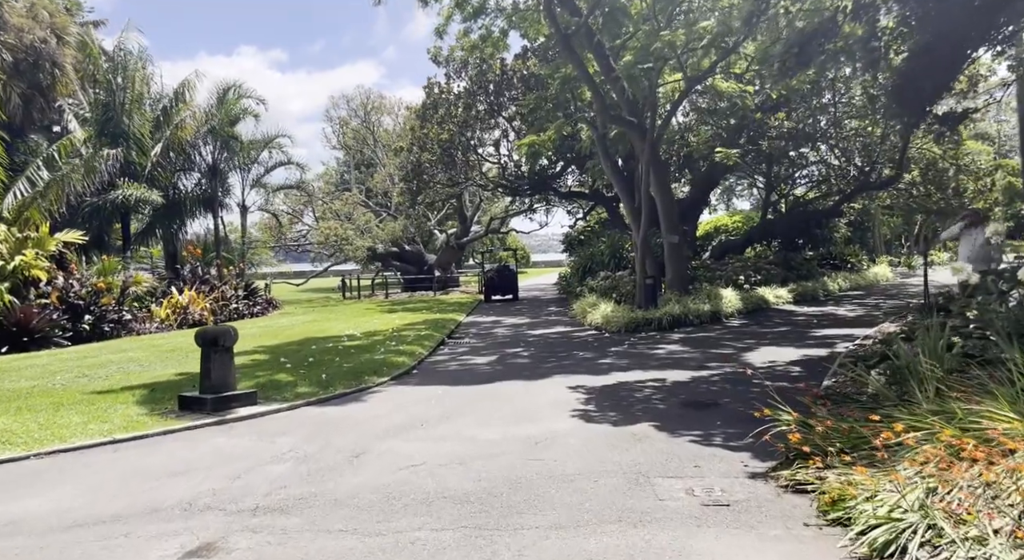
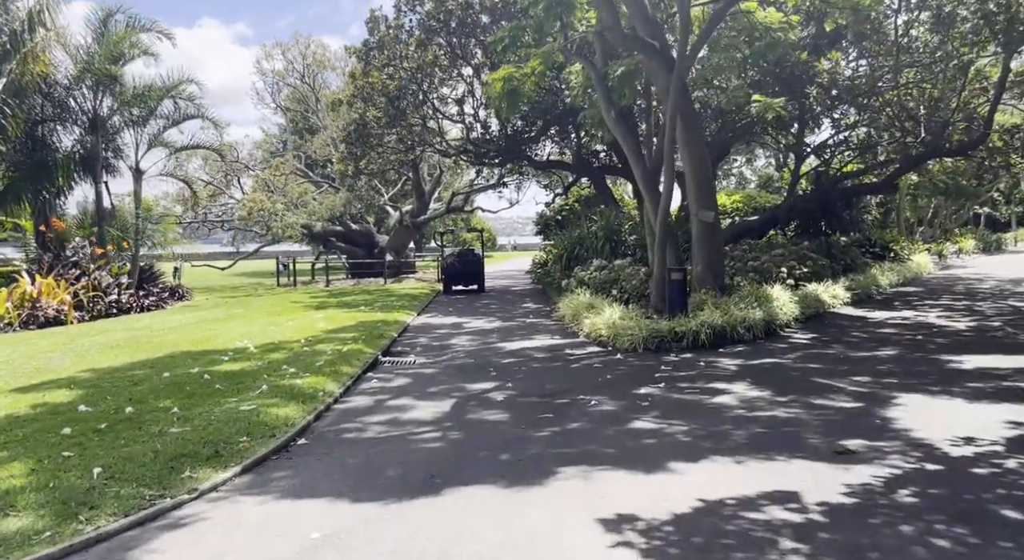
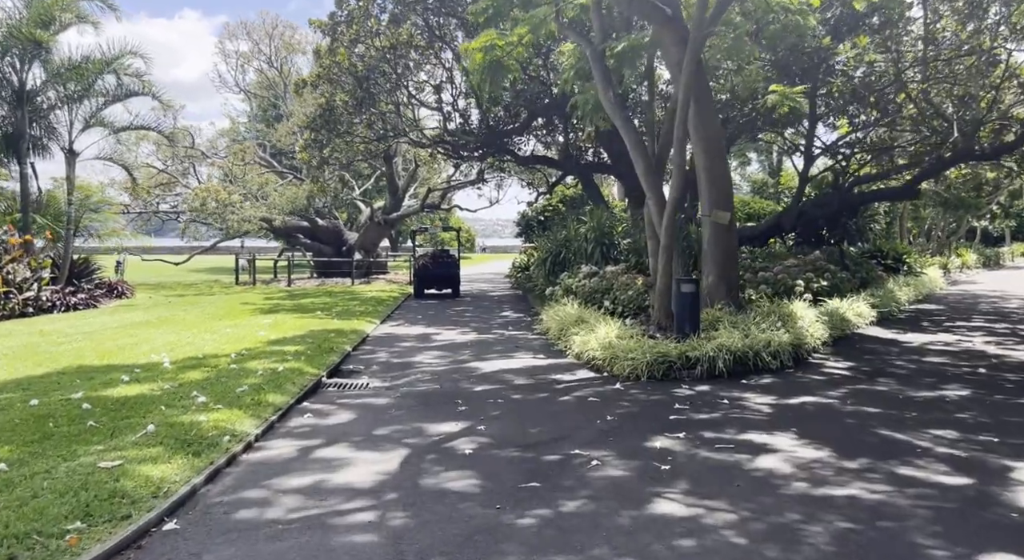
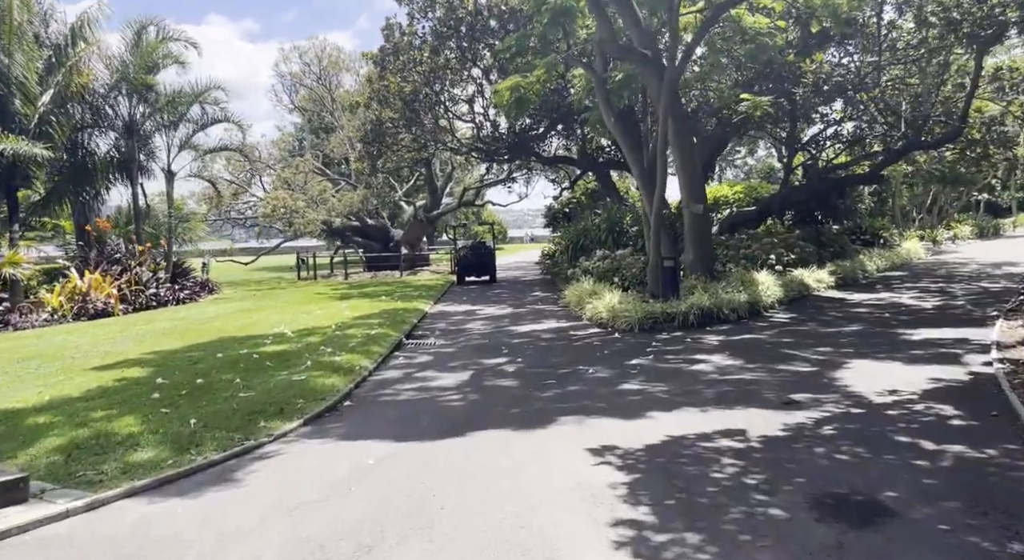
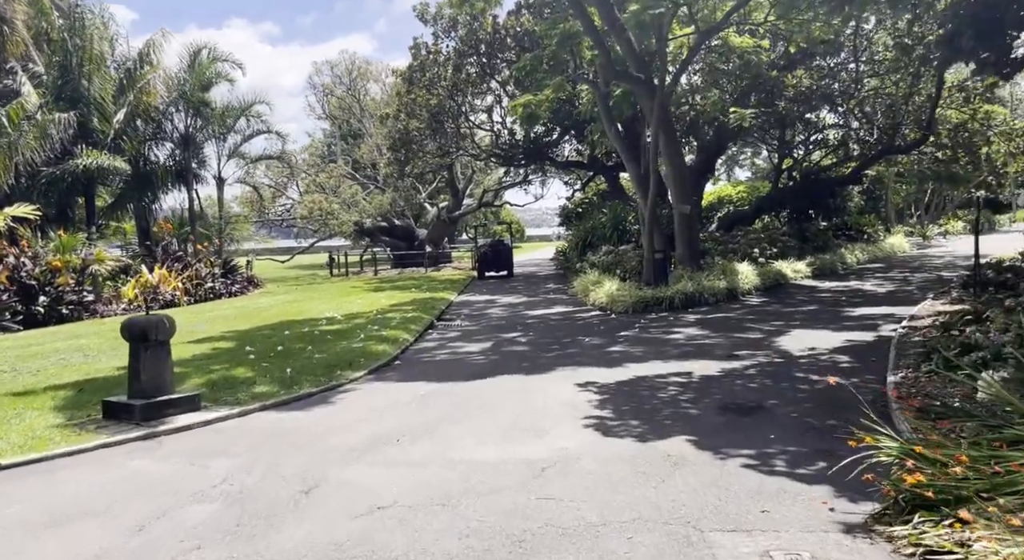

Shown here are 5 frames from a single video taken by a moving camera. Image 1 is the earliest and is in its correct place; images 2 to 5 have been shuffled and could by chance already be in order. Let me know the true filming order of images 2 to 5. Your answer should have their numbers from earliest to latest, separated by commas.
5, 4, 2, 3
